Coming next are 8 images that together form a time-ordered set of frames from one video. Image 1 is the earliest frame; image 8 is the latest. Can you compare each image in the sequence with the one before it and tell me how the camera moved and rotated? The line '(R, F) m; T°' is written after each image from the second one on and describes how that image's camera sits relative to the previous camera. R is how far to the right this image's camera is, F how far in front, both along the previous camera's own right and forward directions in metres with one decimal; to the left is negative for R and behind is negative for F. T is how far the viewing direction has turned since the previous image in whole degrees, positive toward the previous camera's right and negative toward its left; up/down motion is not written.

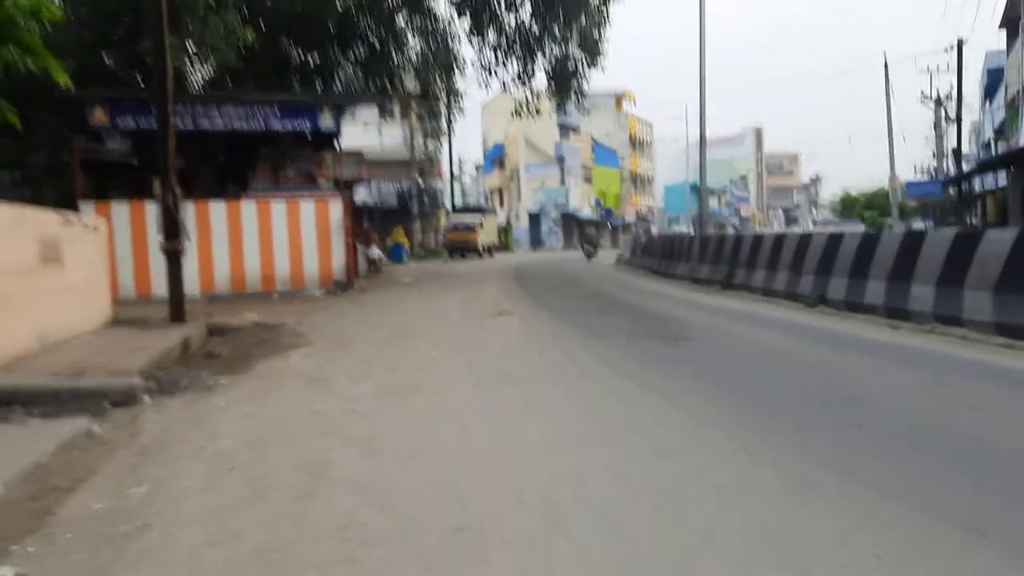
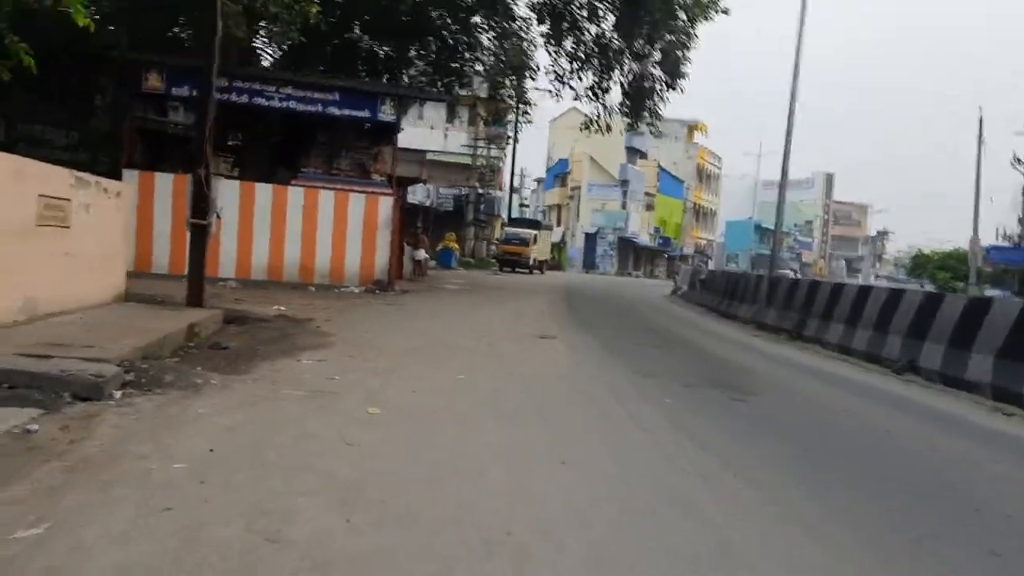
(0.0, +1.4) m; -3°
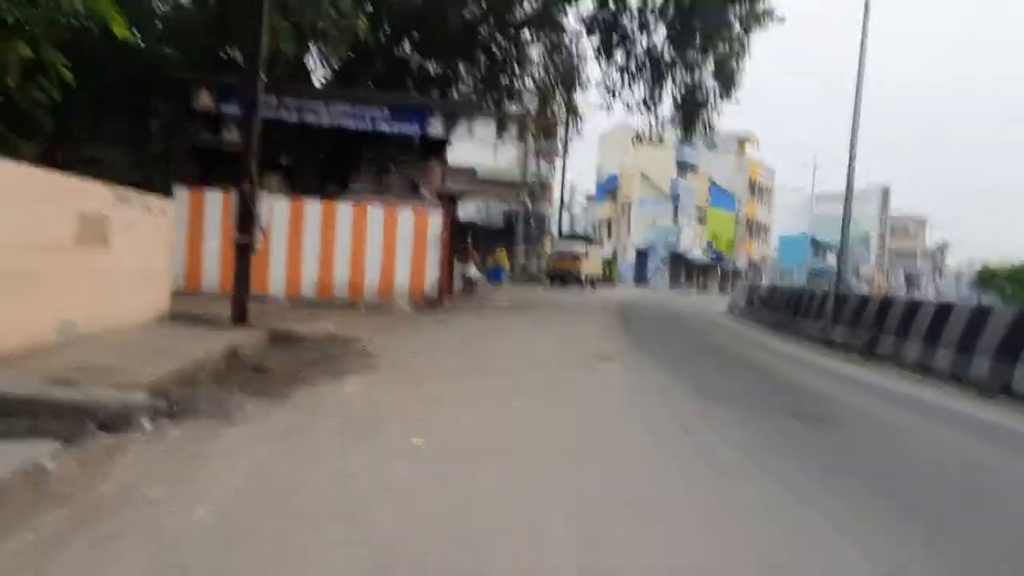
(-0.1, +0.6) m; -3°
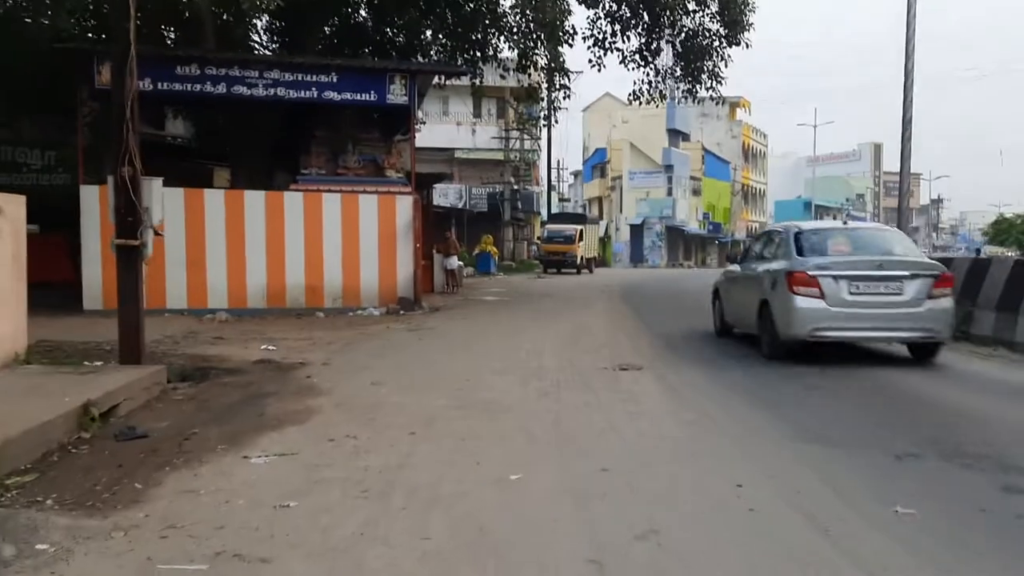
(0.0, +3.4) m; 0°
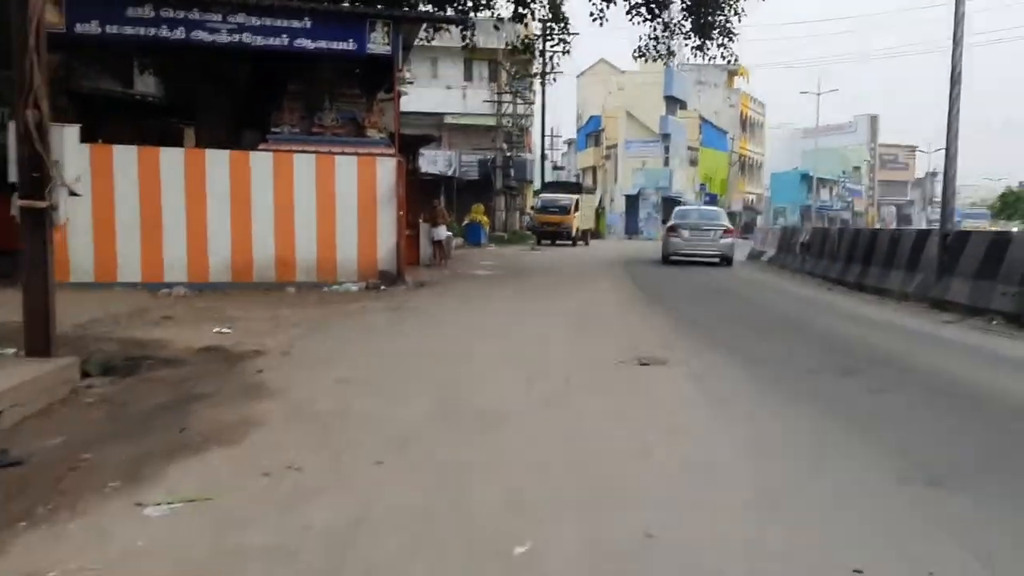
(-0.1, +1.8) m; +1°
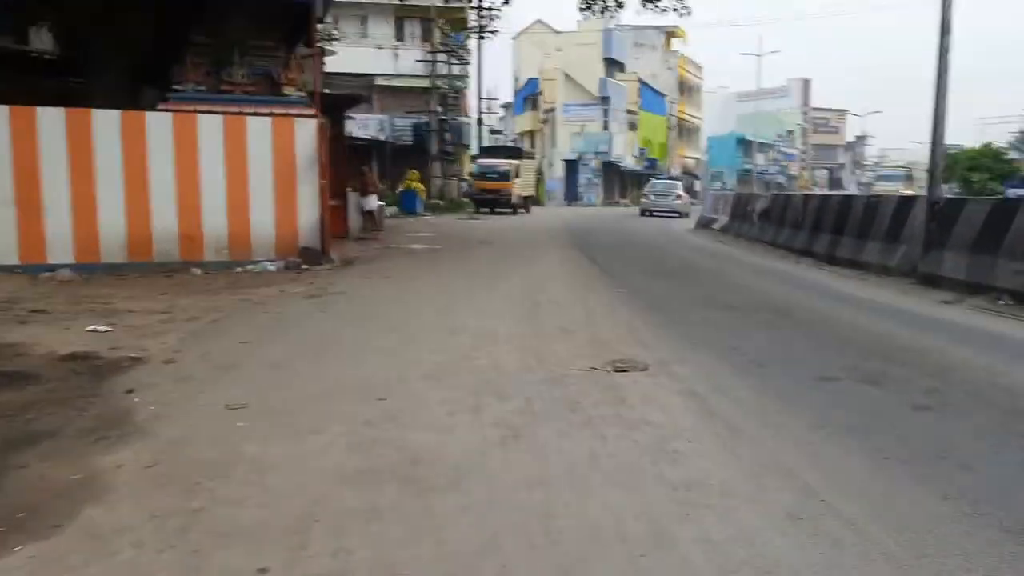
(0.0, +1.7) m; +4°
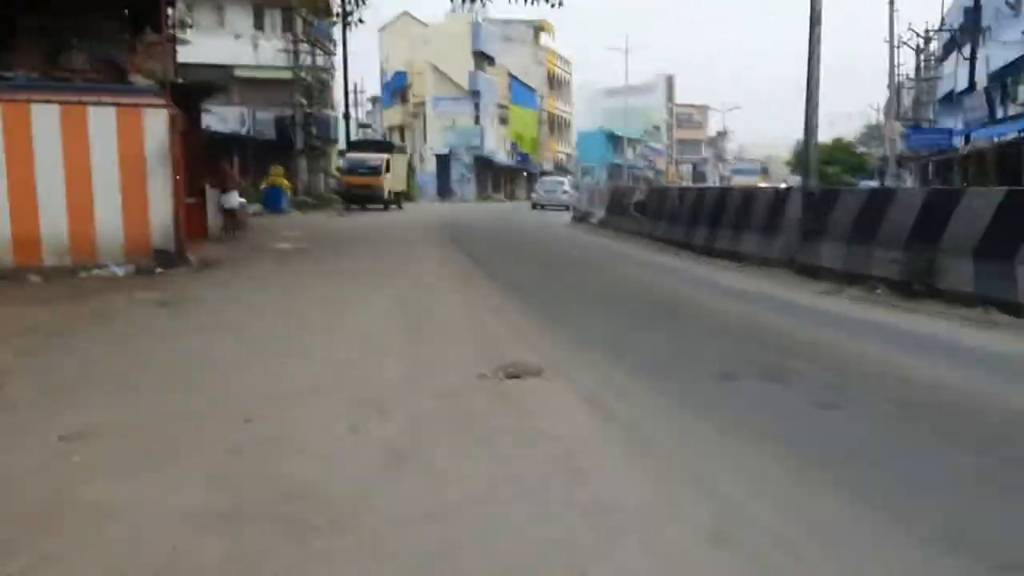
(0.0, +0.6) m; +8°
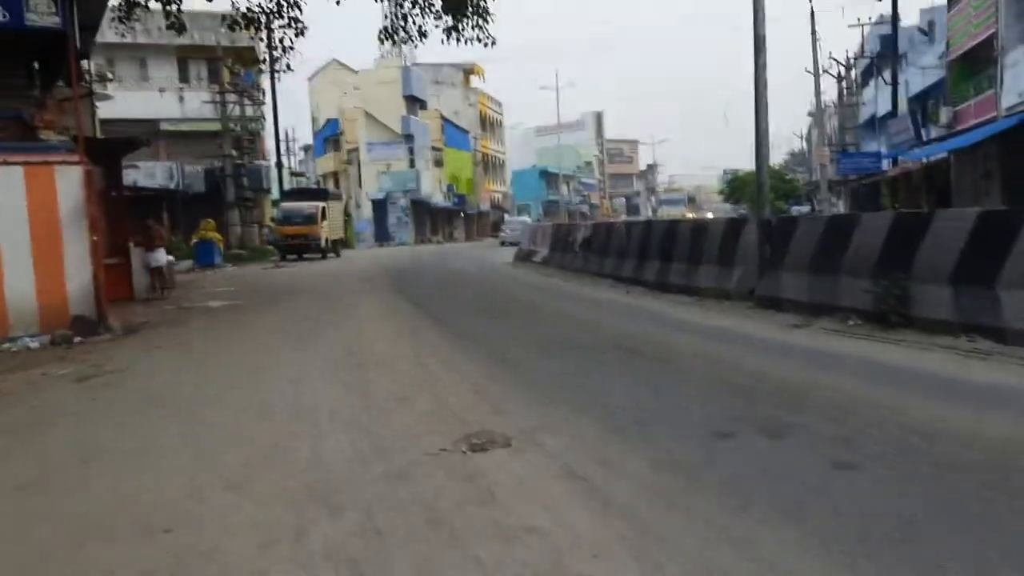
(-0.1, +0.7) m; +4°
